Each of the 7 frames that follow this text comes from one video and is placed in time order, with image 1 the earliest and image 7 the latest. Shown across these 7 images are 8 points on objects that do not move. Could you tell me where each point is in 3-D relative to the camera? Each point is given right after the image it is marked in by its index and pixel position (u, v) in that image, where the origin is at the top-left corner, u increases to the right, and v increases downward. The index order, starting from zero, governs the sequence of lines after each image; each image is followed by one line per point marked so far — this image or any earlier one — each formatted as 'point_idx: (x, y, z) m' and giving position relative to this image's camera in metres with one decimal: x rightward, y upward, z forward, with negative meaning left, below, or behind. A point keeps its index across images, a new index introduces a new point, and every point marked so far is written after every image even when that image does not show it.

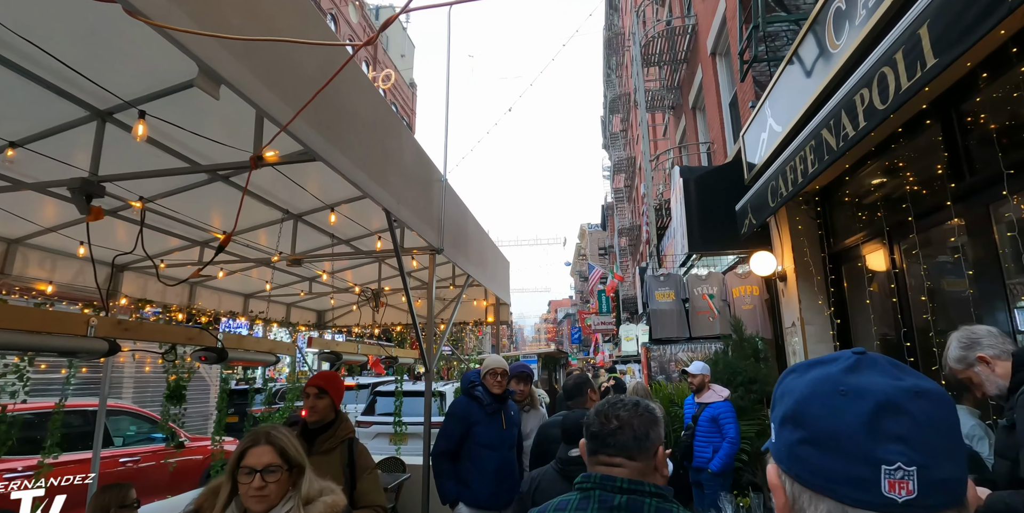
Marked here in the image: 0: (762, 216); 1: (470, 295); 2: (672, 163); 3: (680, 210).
0: (+3.1, +0.5, +6.2) m
1: (-0.8, -0.7, +9.4) m
2: (+4.3, +2.5, +13.7) m
3: (+2.8, +0.8, +8.5) m
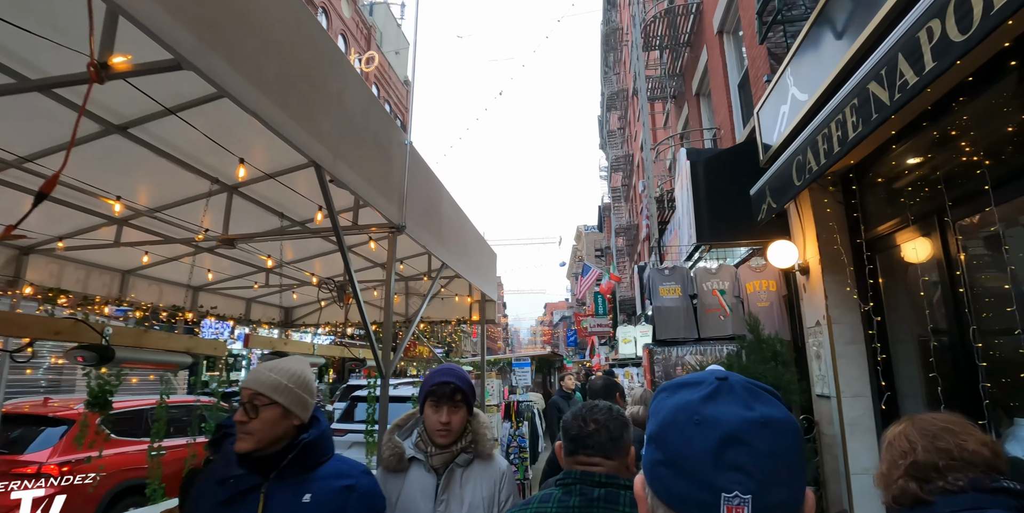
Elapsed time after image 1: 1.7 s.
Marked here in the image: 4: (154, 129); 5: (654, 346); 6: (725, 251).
0: (+2.9, +0.6, +5.4) m
1: (-1.0, -0.5, +8.6) m
2: (+4.1, +2.6, +12.9) m
3: (+2.6, +0.9, +7.6) m
4: (-2.8, +1.0, +4.0) m
5: (+2.0, -1.3, +7.2) m
6: (+3.1, +0.1, +7.3) m
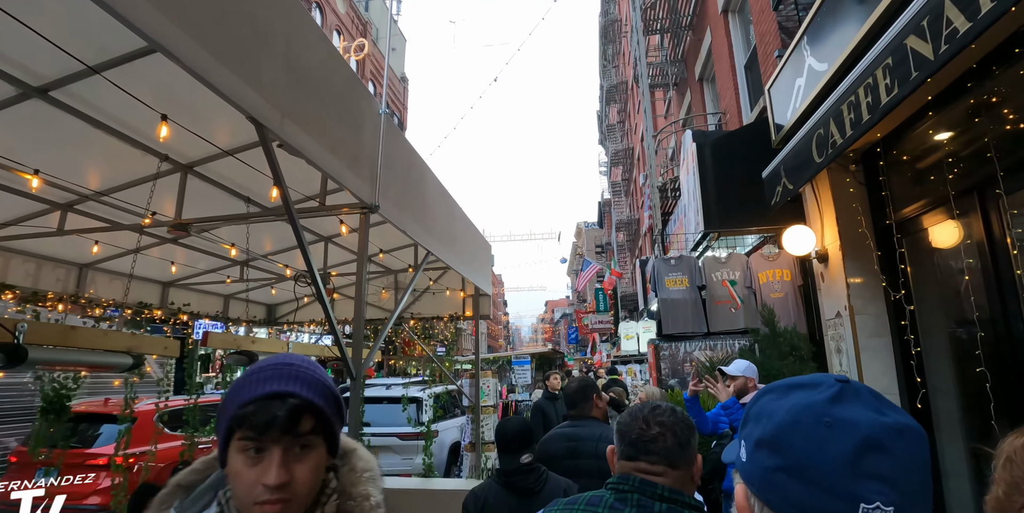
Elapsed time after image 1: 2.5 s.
0: (+2.8, +0.8, +4.9) m
1: (-1.1, -0.4, +8.1) m
2: (+4.0, +2.8, +12.4) m
3: (+2.5, +1.0, +7.1) m
4: (-2.9, +1.1, +3.5) m
5: (+2.0, -1.1, +6.7) m
6: (+3.0, +0.2, +6.8) m
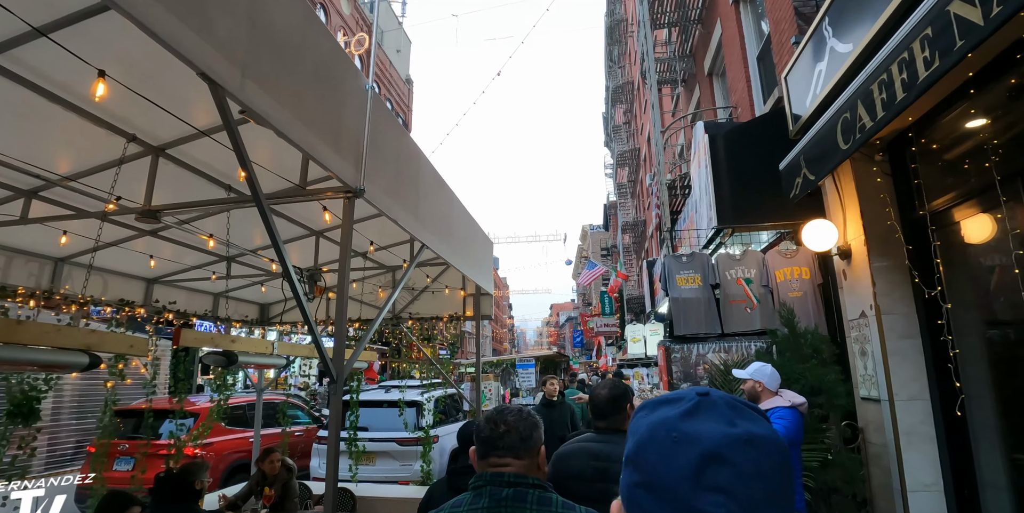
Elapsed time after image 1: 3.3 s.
0: (+2.8, +0.8, +4.6) m
1: (-1.0, -0.4, +7.8) m
2: (+4.1, +2.8, +12.0) m
3: (+2.5, +1.1, +6.8) m
4: (-2.9, +1.1, +3.2) m
5: (+2.0, -1.1, +6.3) m
6: (+3.0, +0.3, +6.5) m
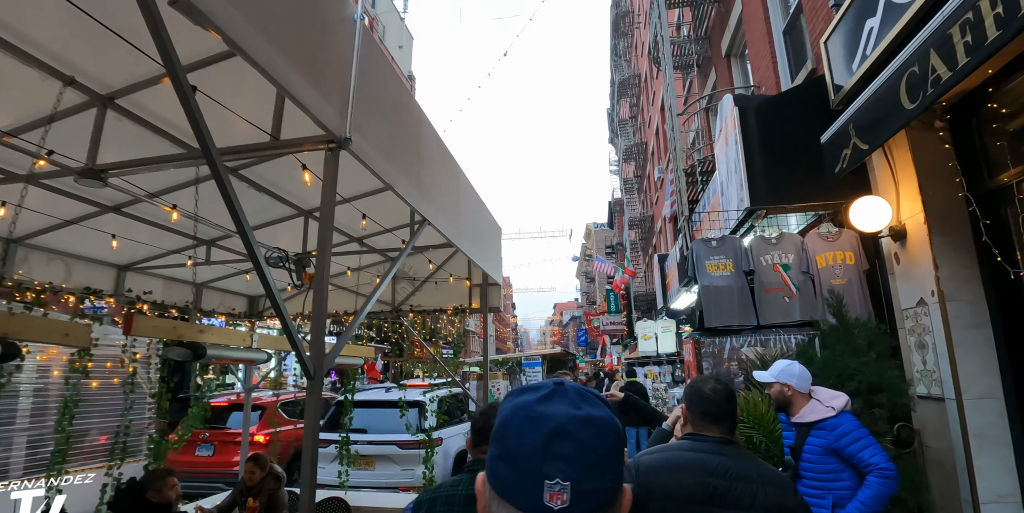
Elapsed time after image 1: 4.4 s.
0: (+3.0, +1.0, +4.0) m
1: (-0.9, -0.2, +7.2) m
2: (+4.2, +3.0, +11.4) m
3: (+2.7, +1.2, +6.2) m
4: (-2.8, +1.3, +2.7) m
5: (+2.1, -0.9, +5.8) m
6: (+3.1, +0.4, +5.9) m
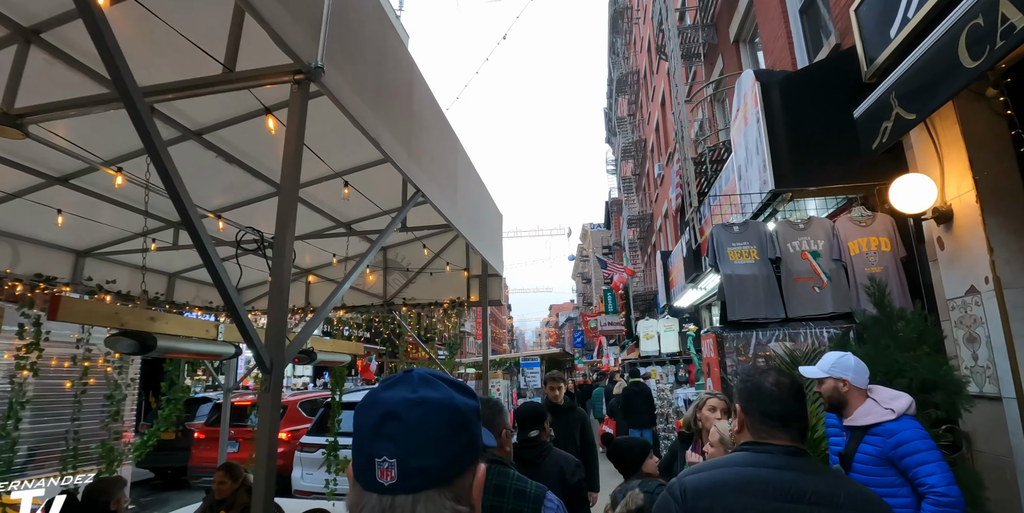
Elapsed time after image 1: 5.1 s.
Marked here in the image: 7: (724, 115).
0: (+3.0, +1.1, +3.5) m
1: (-0.9, -0.1, +6.7) m
2: (+4.2, +3.1, +11.0) m
3: (+2.7, +1.4, +5.7) m
4: (-2.7, +1.4, +2.2) m
5: (+2.2, -0.8, +5.3) m
6: (+3.2, +0.6, +5.4) m
7: (+4.4, +3.0, +10.7) m
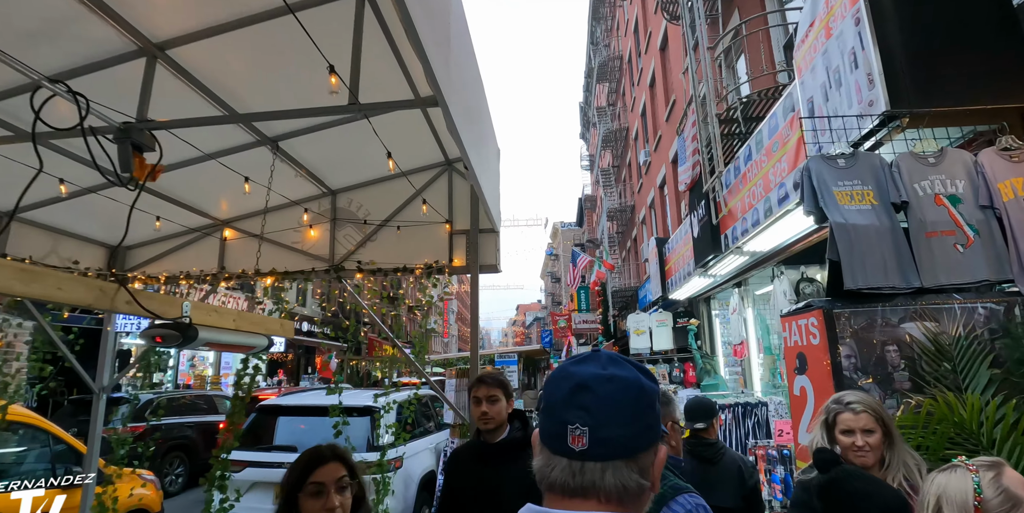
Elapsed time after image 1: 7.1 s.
0: (+3.2, +1.5, +2.1) m
1: (-0.9, +0.3, +5.0) m
2: (+3.9, +3.4, +9.6) m
3: (+2.7, +1.7, +4.3) m
4: (-2.4, +1.9, +0.3) m
5: (+2.2, -0.4, +3.8) m
6: (+3.2, +0.9, +4.0) m
7: (+4.2, +3.3, +9.3) m
